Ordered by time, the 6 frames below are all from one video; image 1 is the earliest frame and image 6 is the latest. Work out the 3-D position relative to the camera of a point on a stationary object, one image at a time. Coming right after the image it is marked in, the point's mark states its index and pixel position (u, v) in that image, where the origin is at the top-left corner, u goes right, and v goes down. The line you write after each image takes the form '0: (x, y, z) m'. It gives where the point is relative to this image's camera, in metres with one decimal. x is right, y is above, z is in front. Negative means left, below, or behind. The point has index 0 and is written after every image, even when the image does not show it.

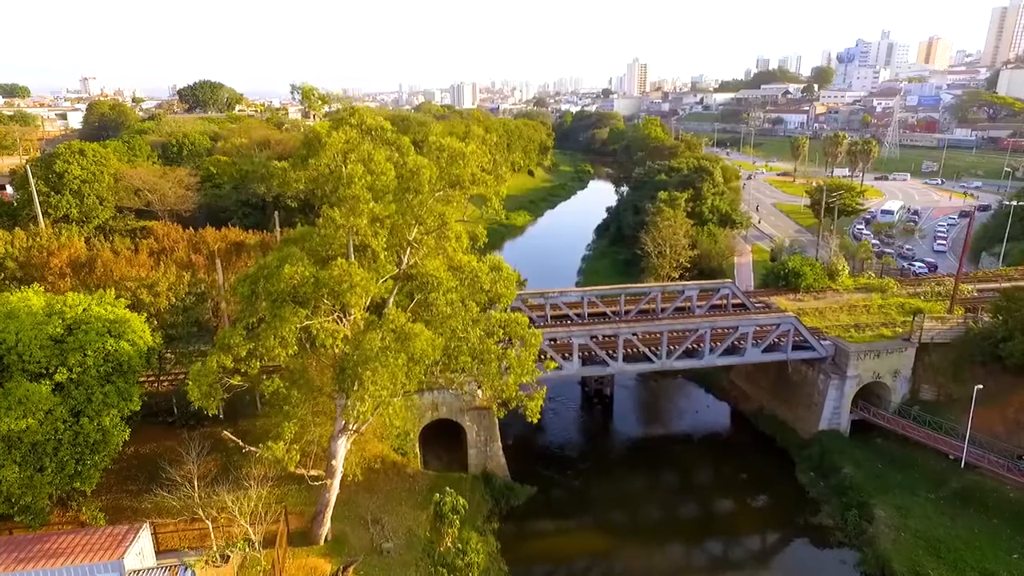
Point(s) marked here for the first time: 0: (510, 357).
0: (0.0, -1.4, +13.2) m
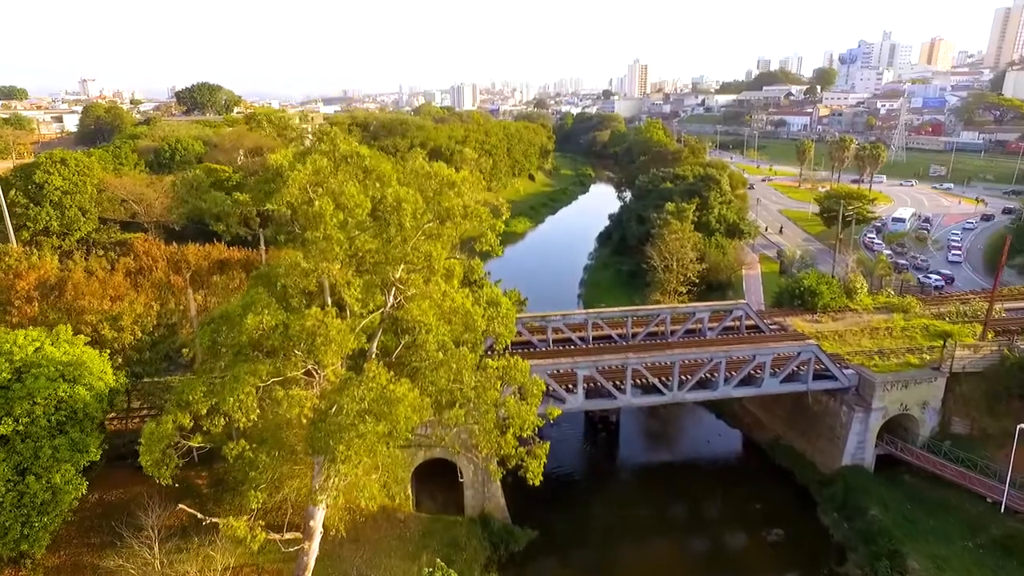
0: (0.0, -2.2, +11.8) m
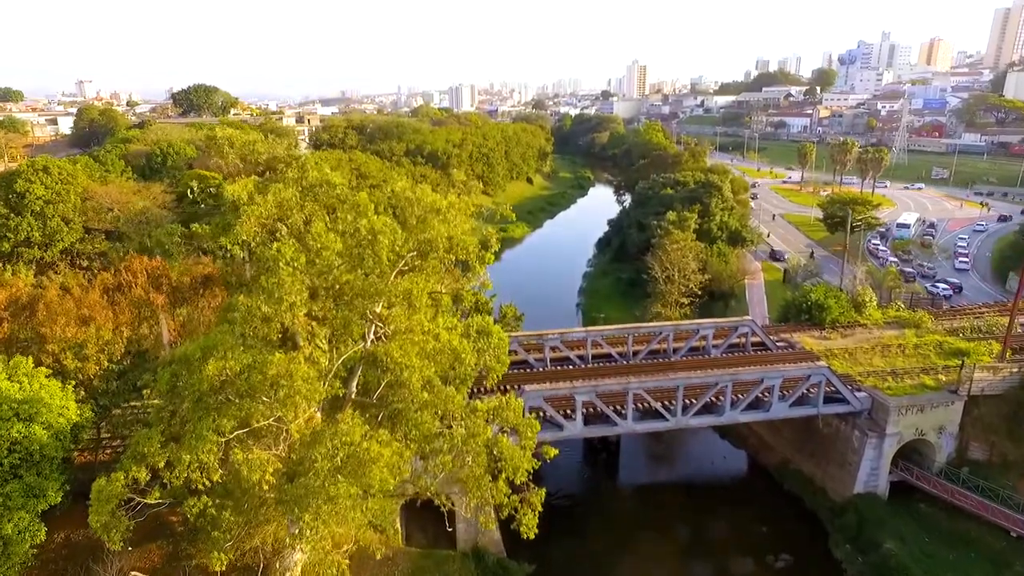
0: (-0.1, -2.7, +10.8) m
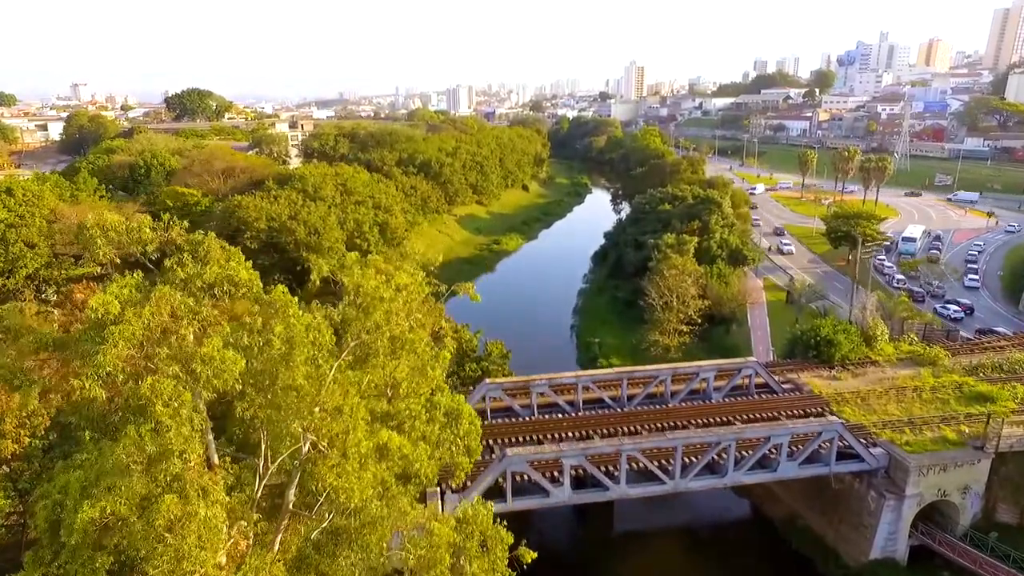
0: (-0.6, -4.0, +9.0) m
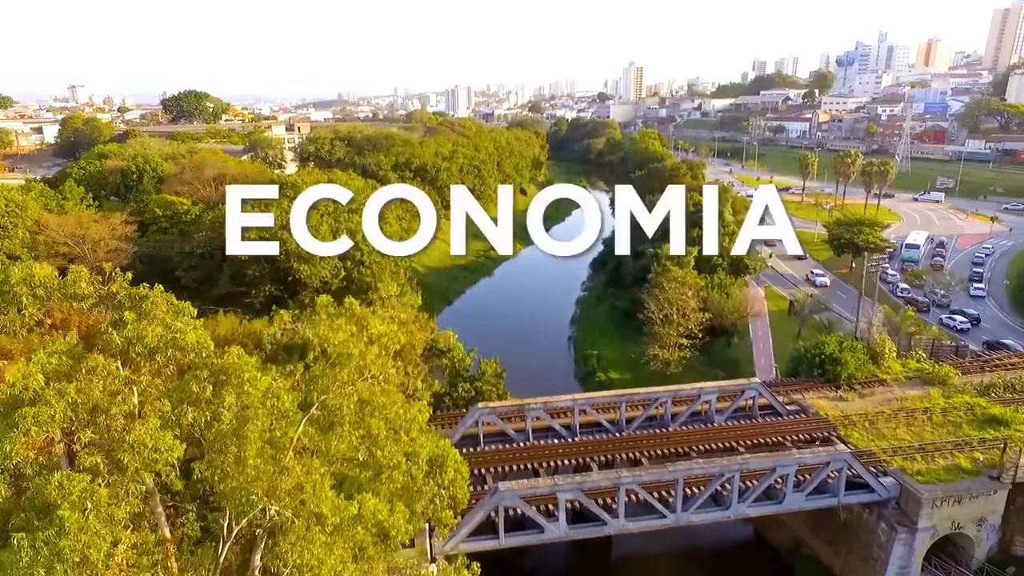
0: (-0.8, -4.6, +8.2) m
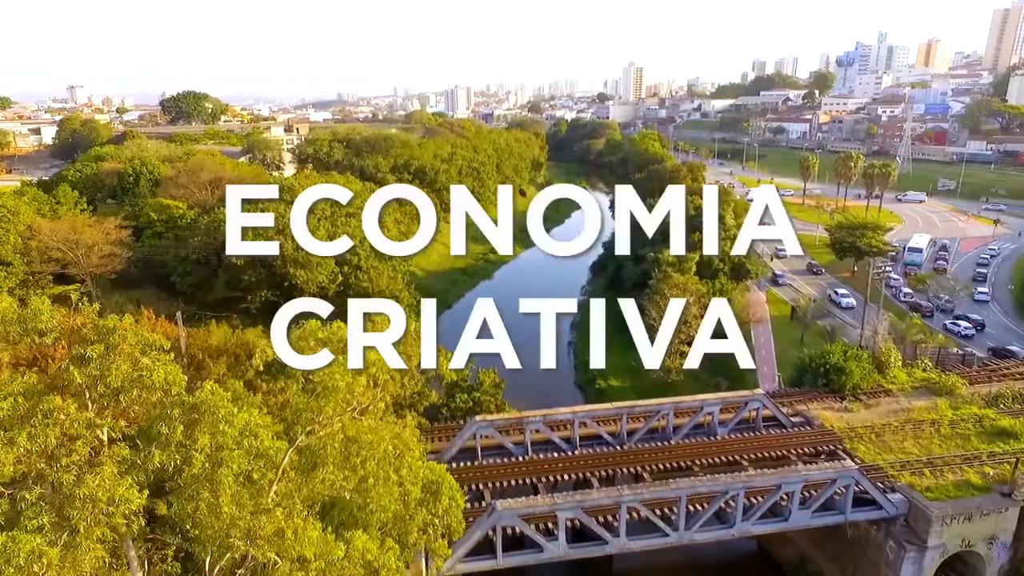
0: (-0.8, -4.9, +7.8) m
